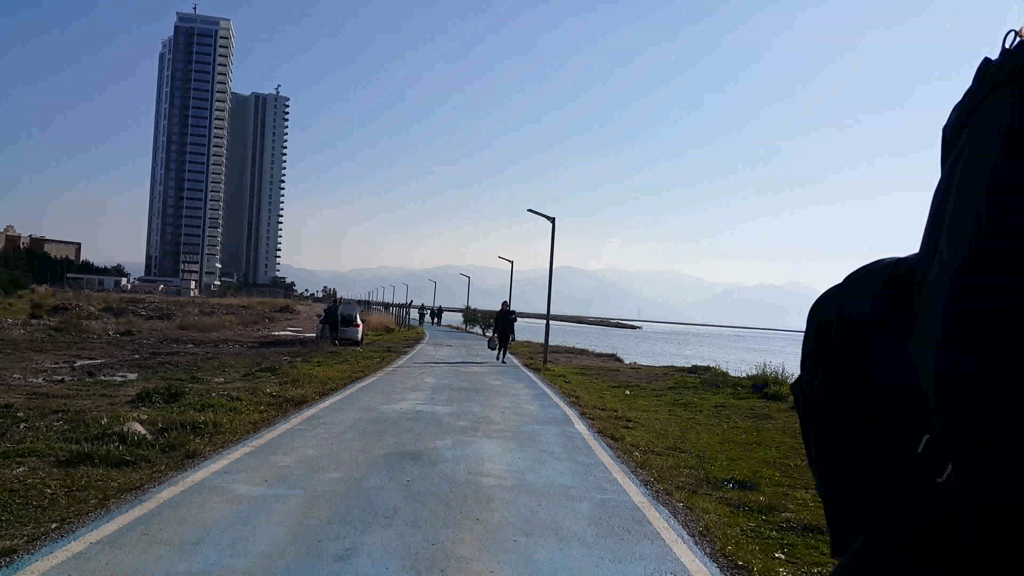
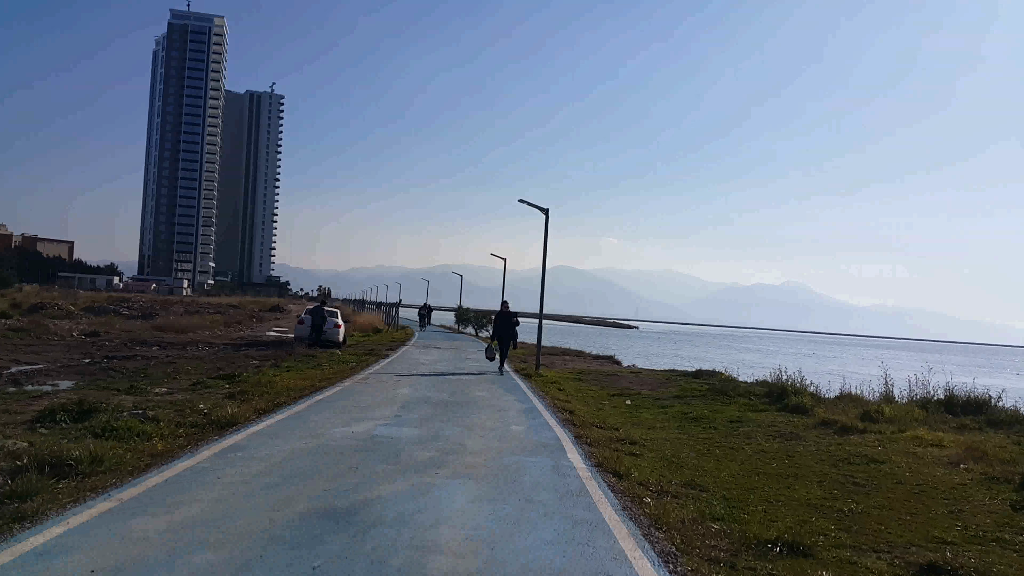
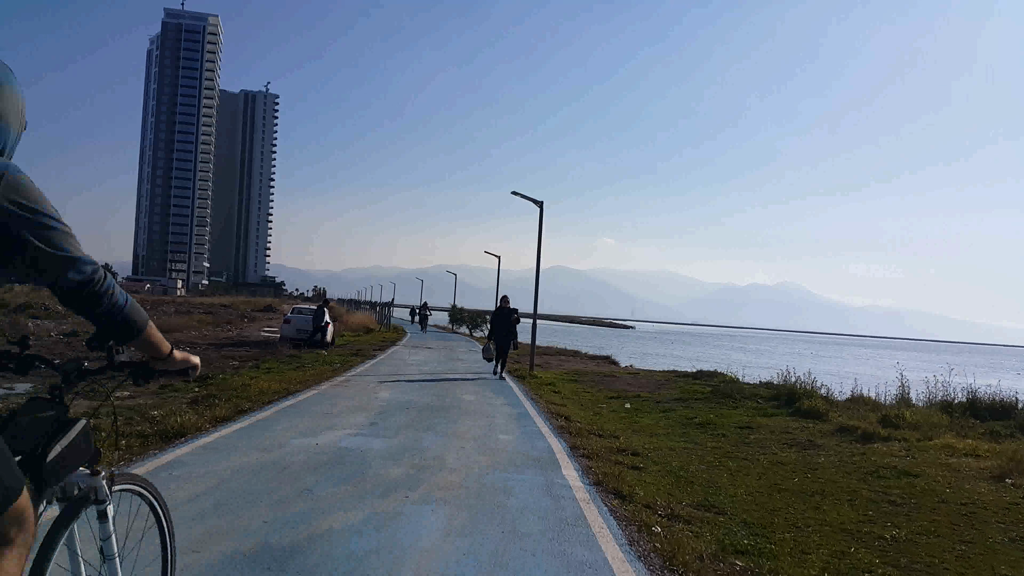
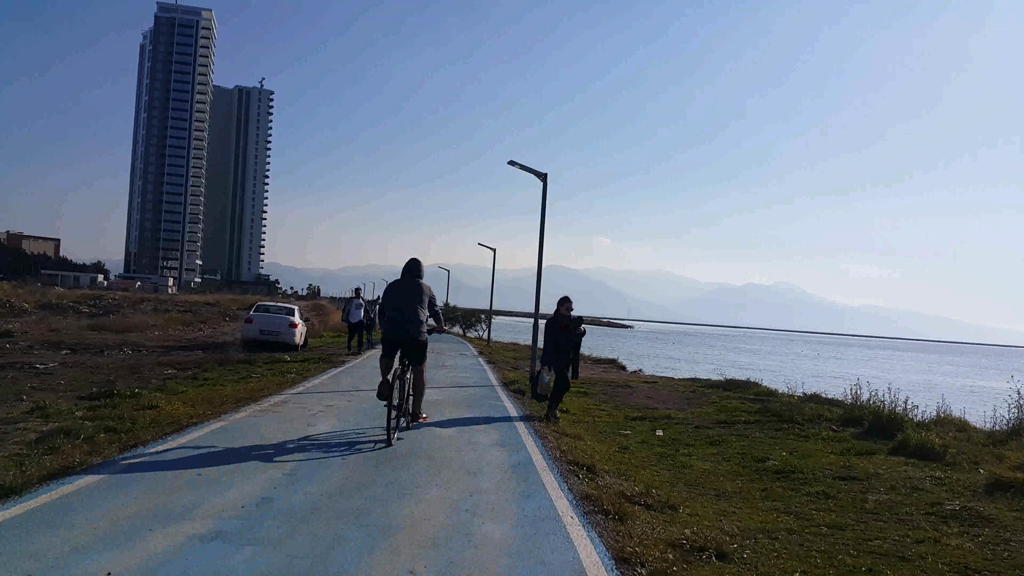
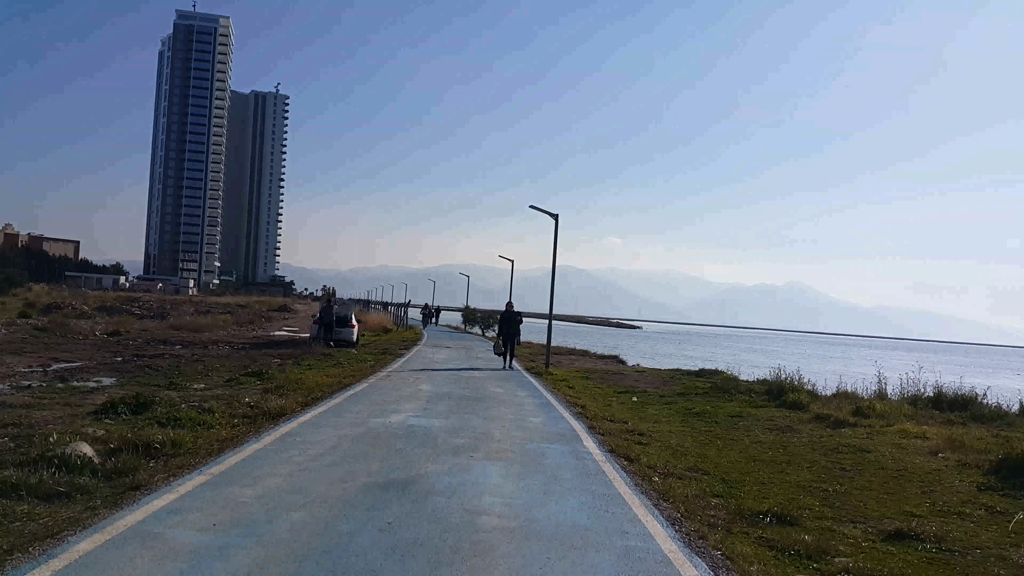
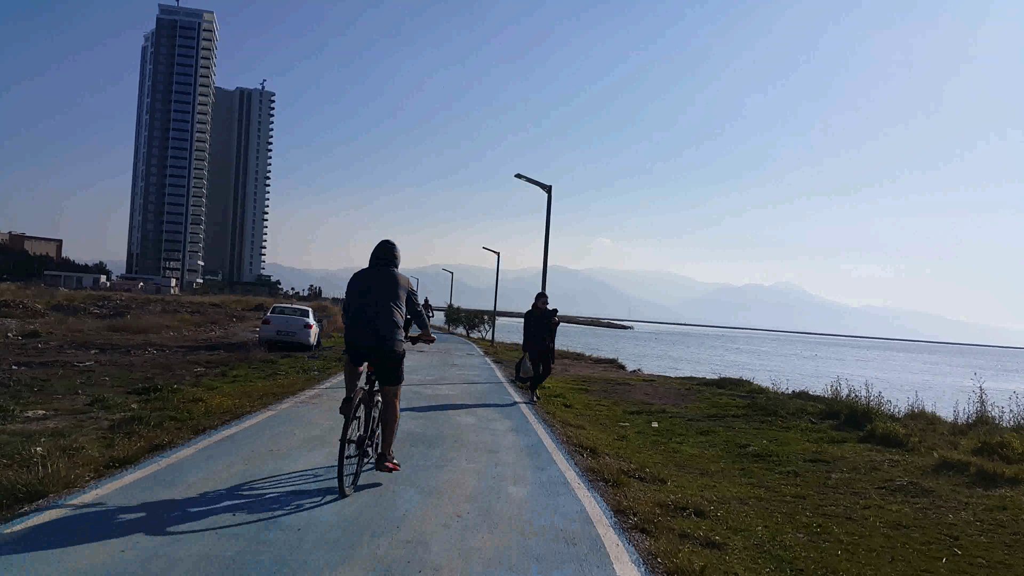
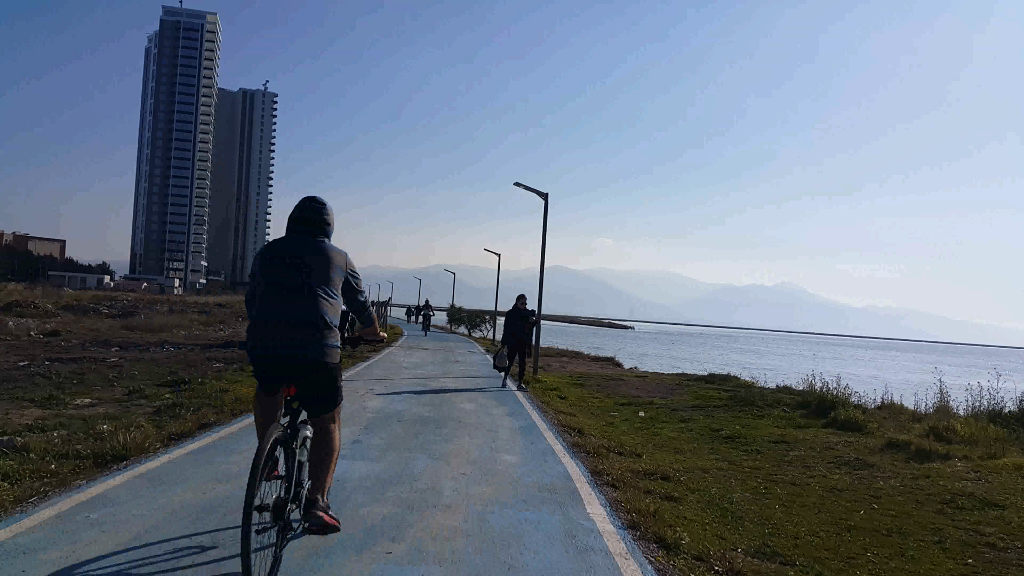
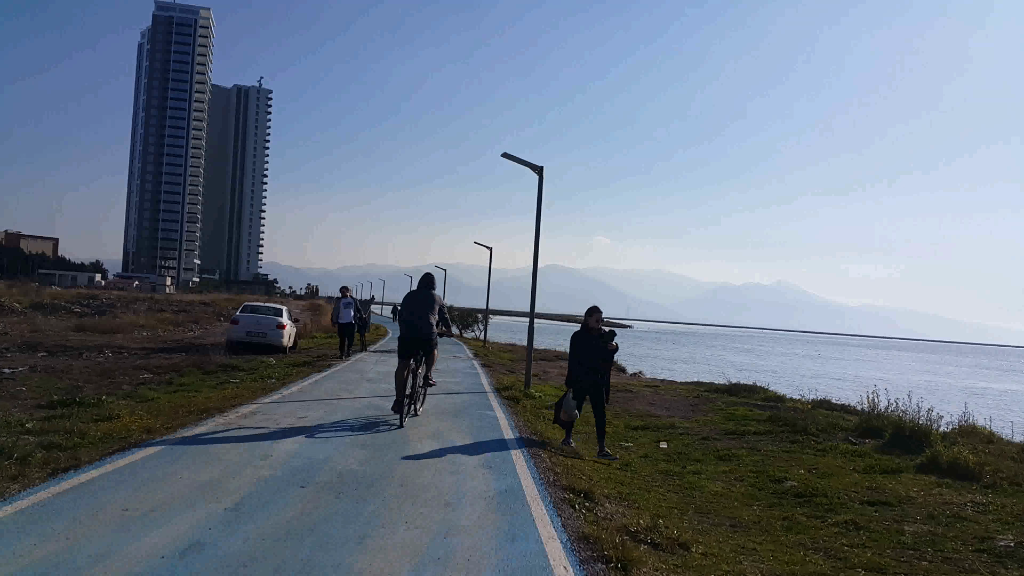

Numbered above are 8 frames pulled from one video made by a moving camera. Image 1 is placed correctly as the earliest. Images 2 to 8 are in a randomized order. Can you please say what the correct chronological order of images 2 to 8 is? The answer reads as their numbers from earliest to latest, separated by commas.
5, 2, 3, 7, 6, 4, 8
